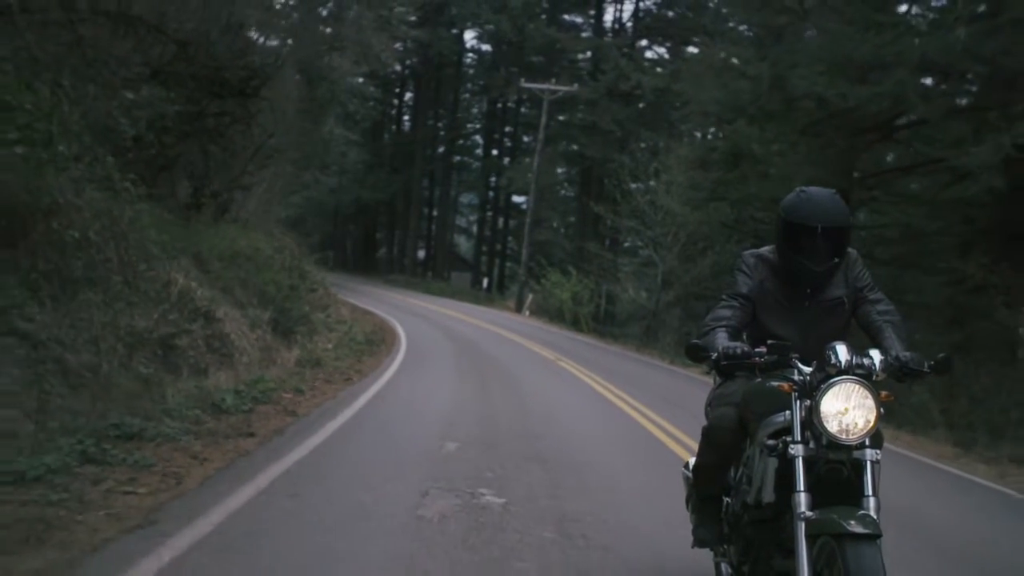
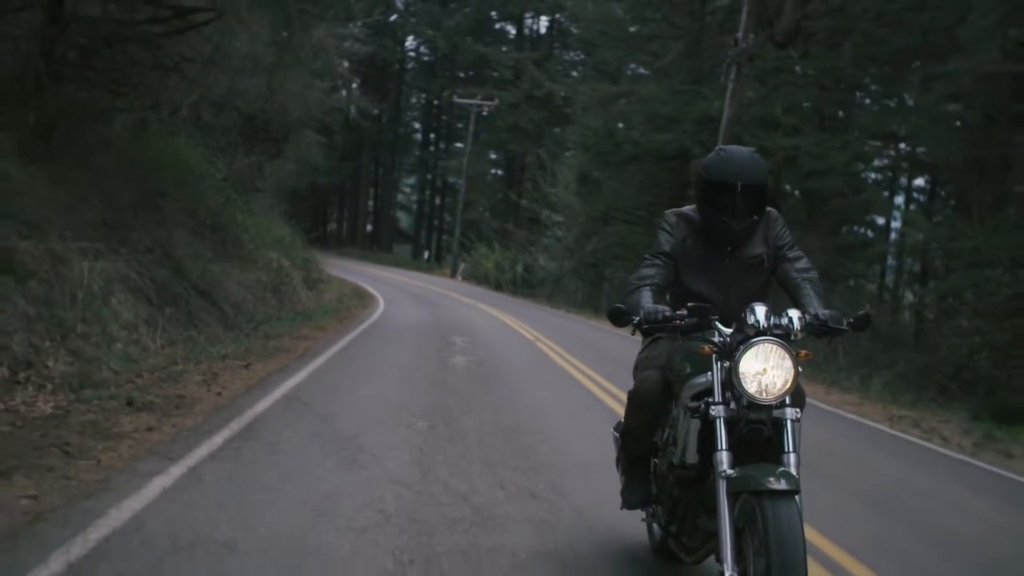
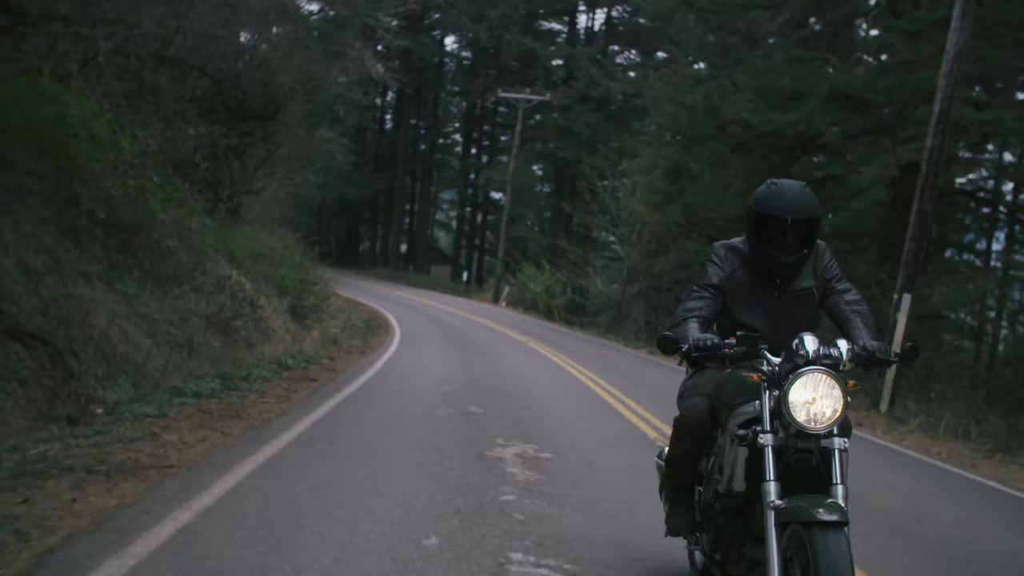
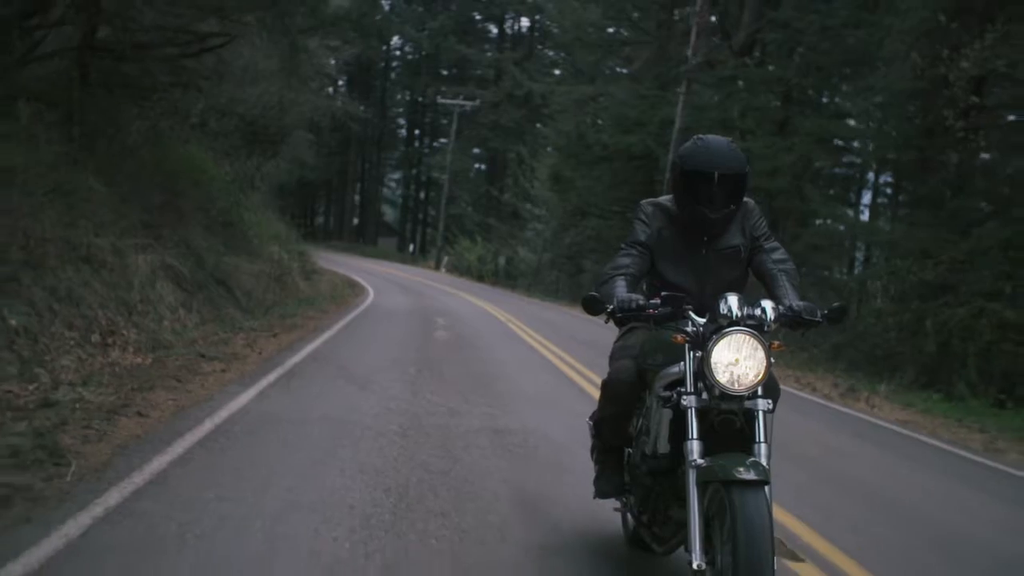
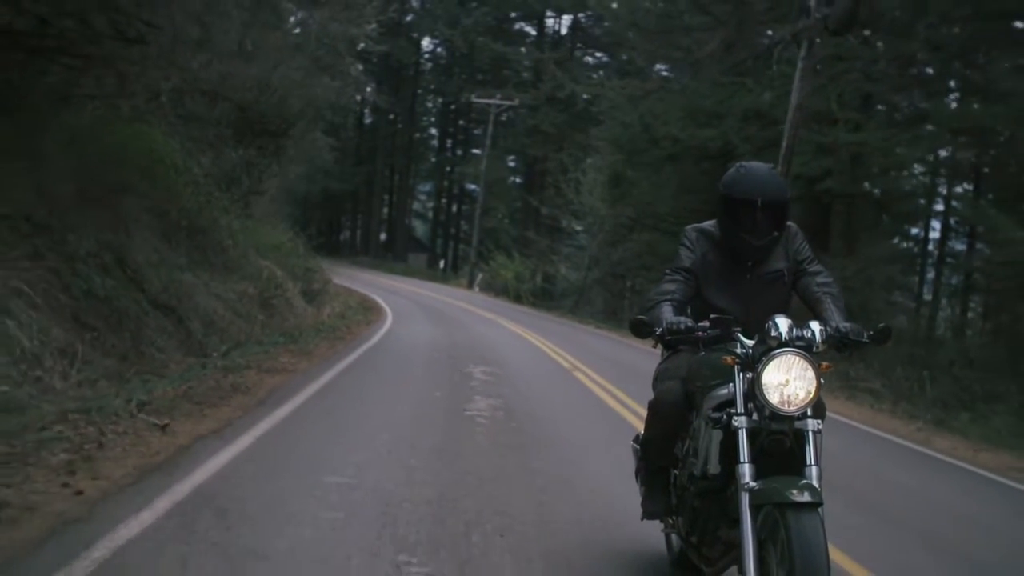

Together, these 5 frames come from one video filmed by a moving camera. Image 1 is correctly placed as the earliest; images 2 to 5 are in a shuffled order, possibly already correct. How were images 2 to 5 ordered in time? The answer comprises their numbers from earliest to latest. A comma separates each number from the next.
3, 5, 2, 4
